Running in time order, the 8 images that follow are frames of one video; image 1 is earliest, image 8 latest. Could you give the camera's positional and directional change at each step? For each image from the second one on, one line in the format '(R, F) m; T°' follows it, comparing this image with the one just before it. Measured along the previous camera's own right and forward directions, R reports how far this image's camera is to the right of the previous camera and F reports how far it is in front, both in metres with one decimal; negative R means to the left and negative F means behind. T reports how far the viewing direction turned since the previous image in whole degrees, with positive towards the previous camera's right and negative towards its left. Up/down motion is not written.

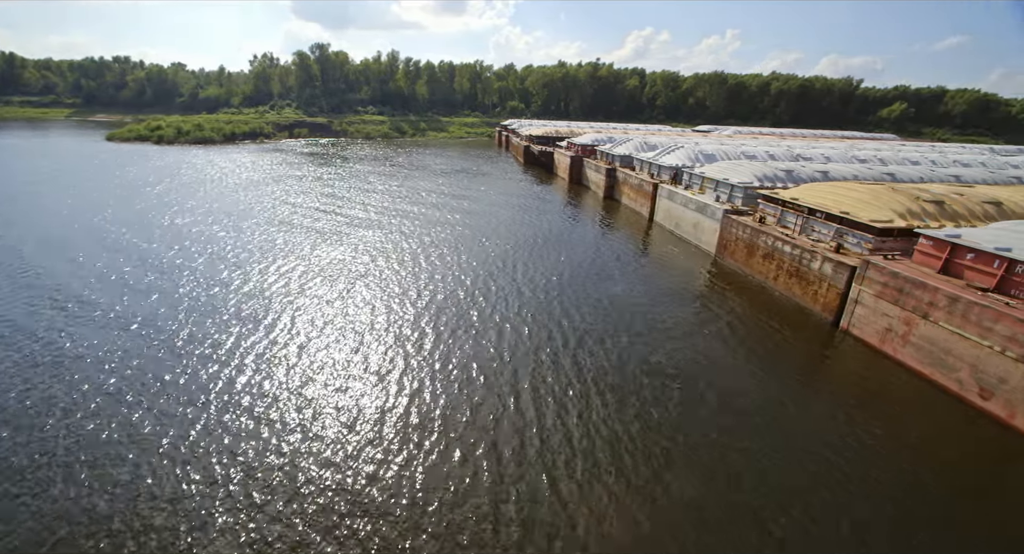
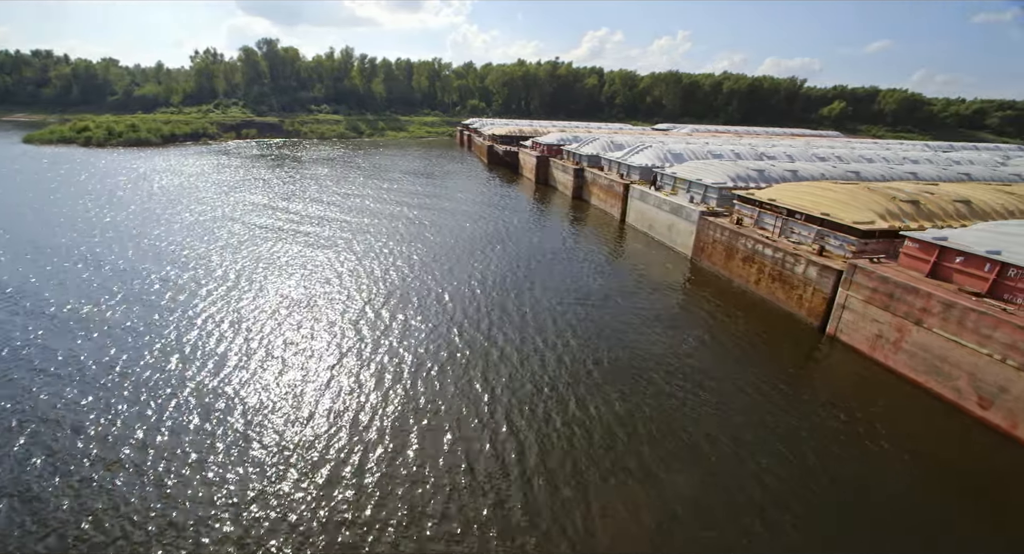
(-0.4, +1.7) m; +5°
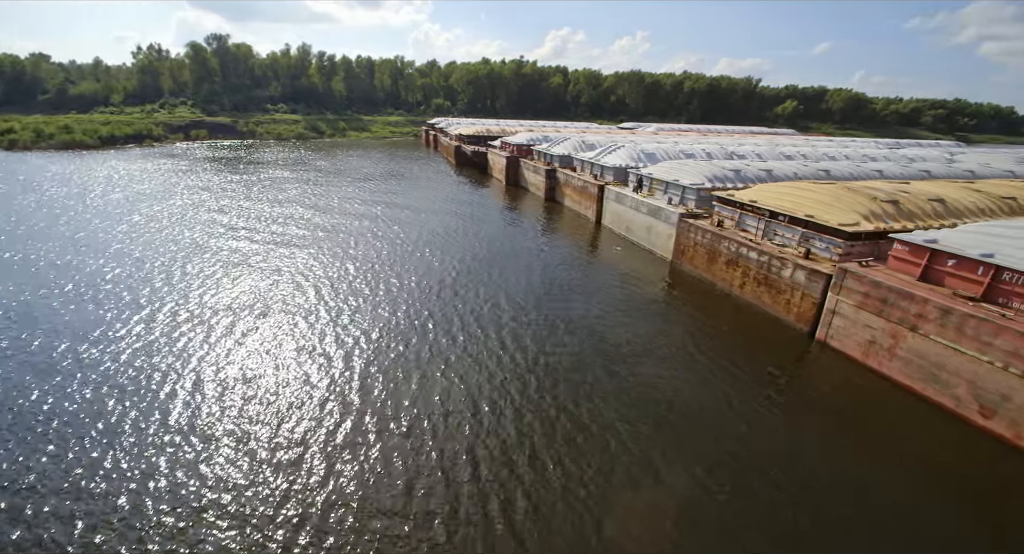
(-0.3, +1.4) m; +4°
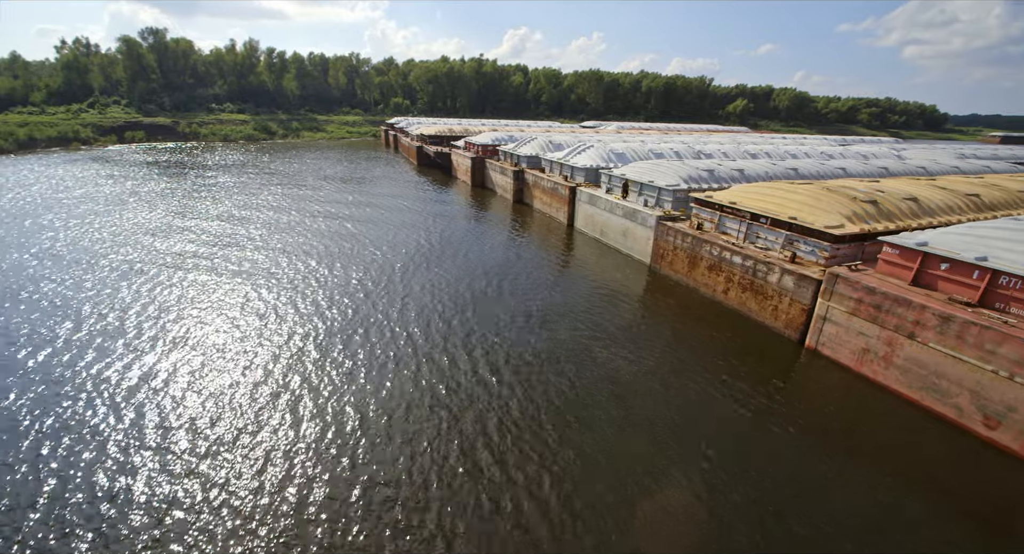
(-0.4, +1.6) m; +5°
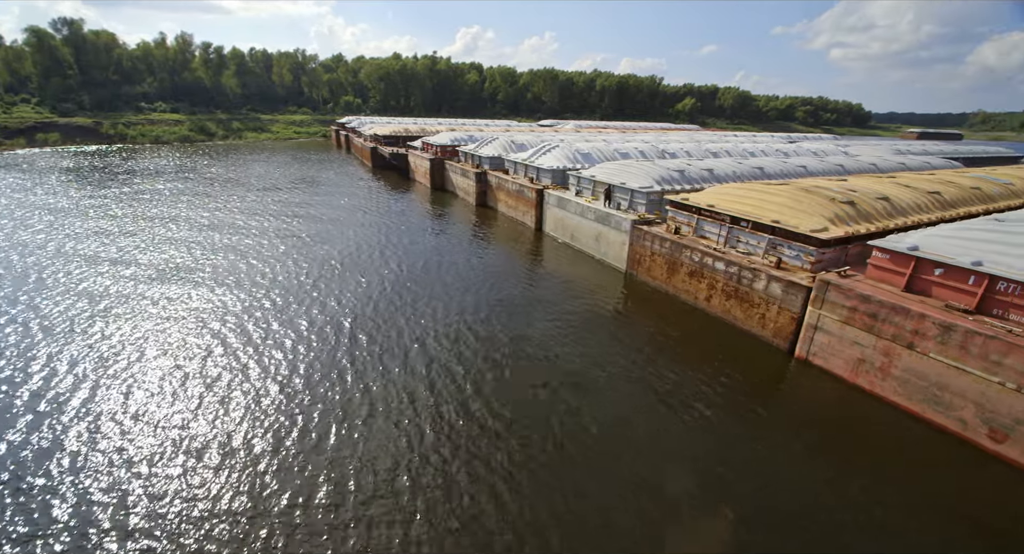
(-0.4, +1.8) m; +5°
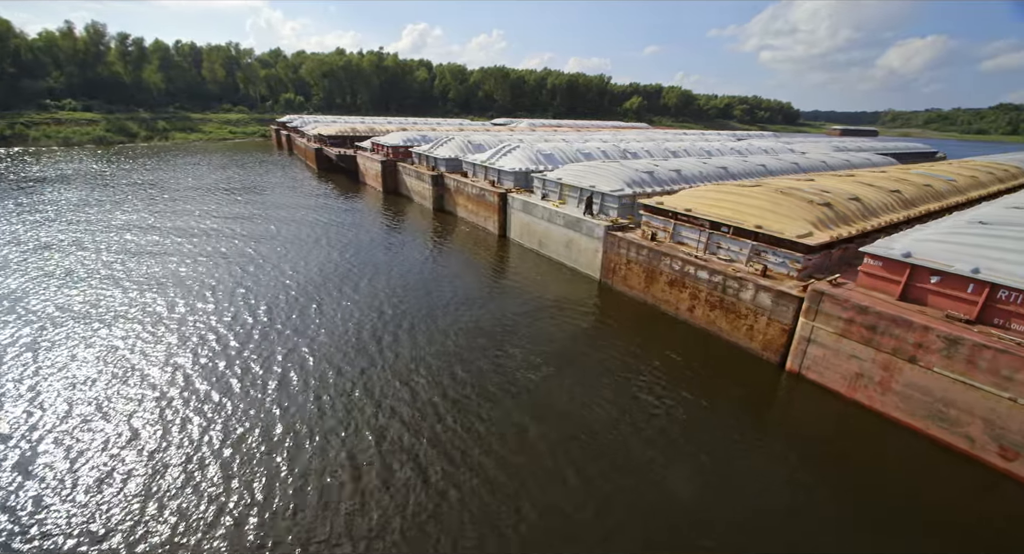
(-0.5, +2.0) m; +6°
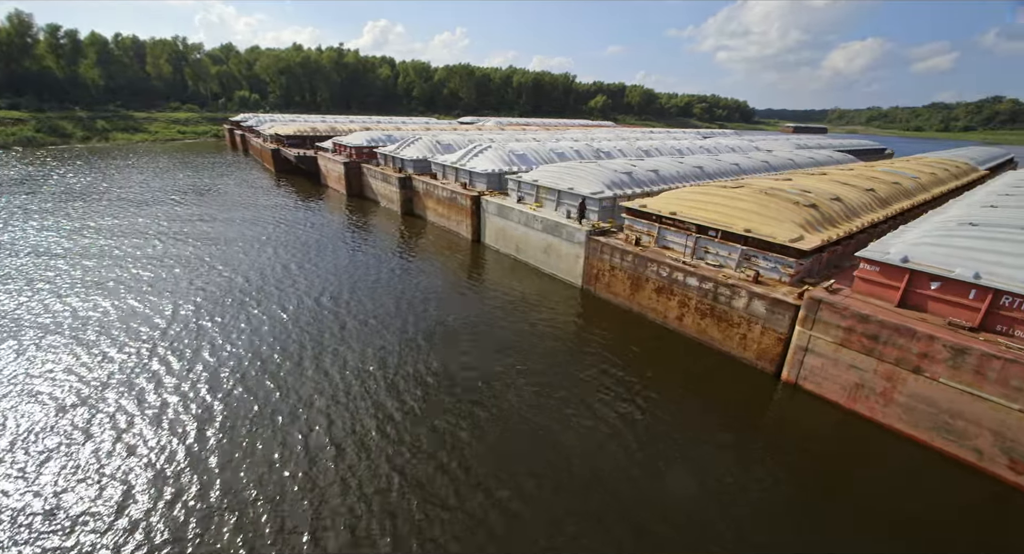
(-0.4, +1.3) m; +4°
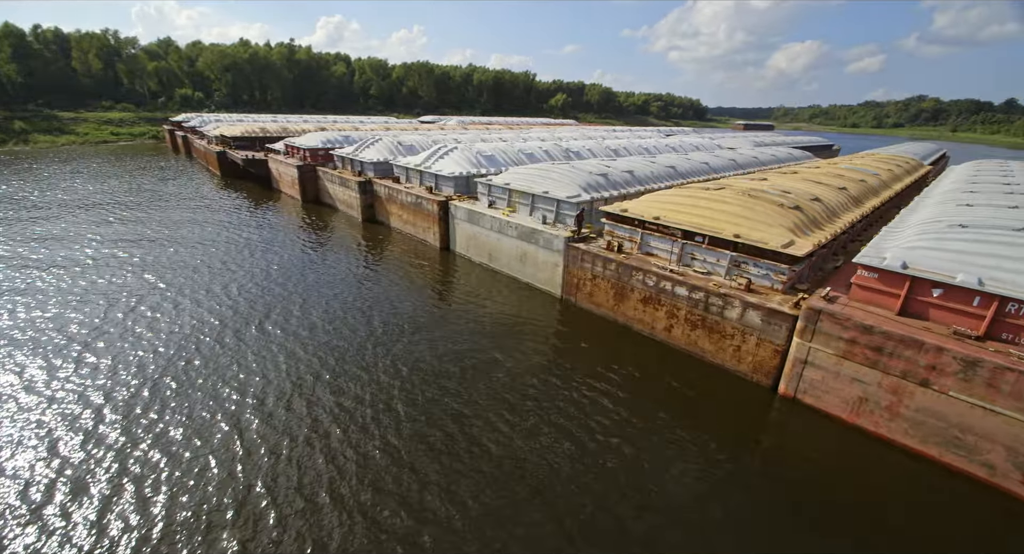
(-0.4, +1.5) m; +5°
